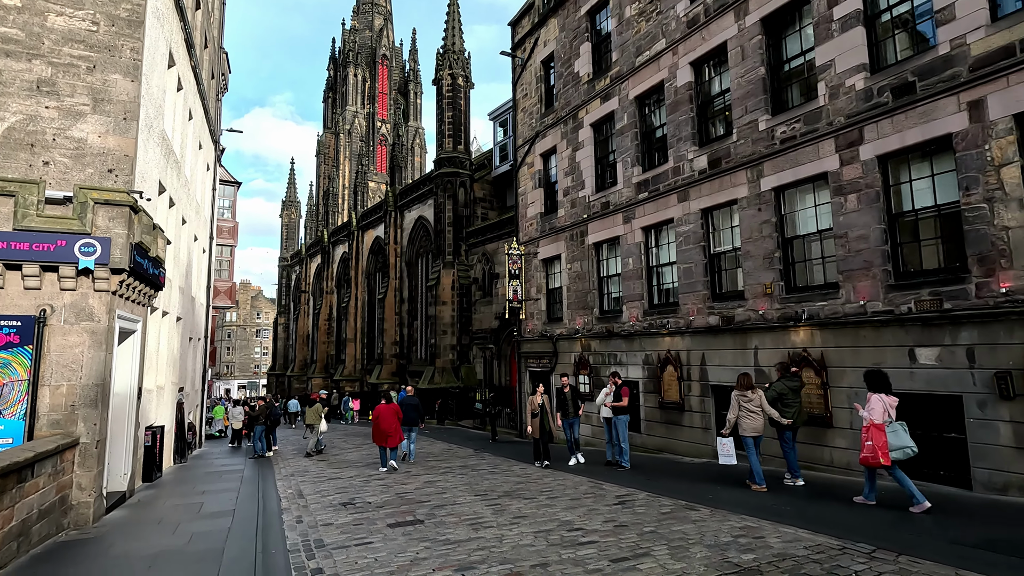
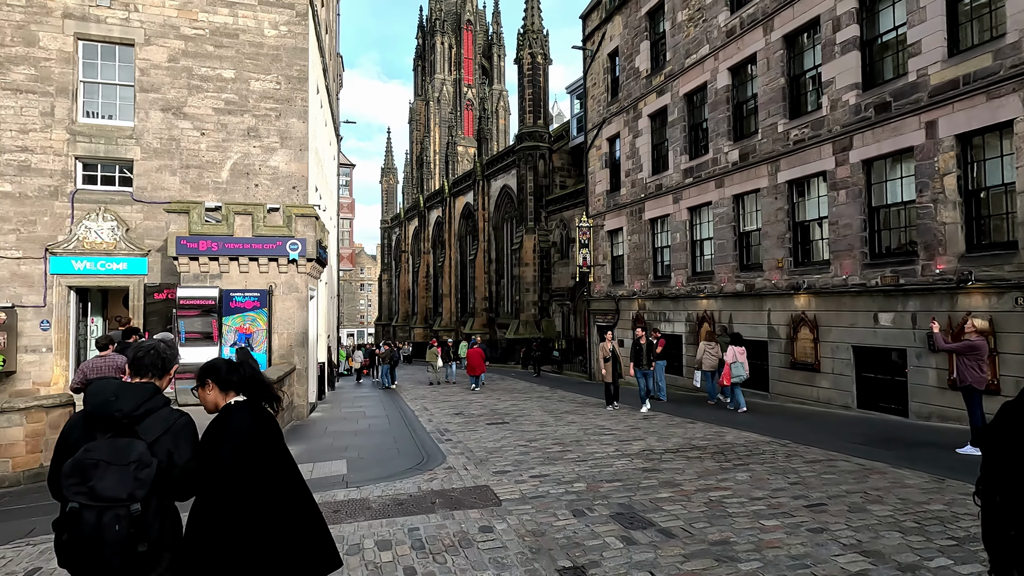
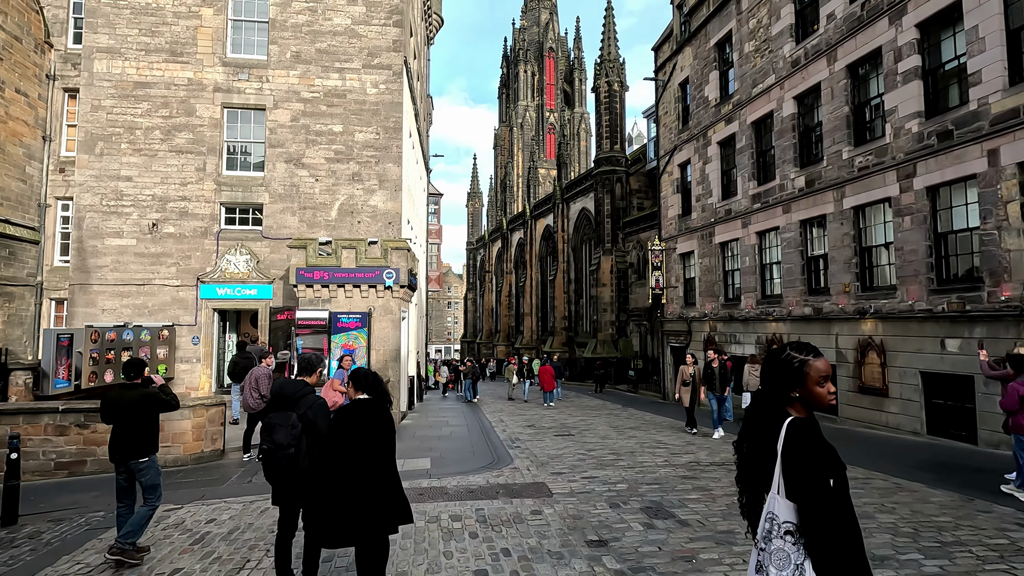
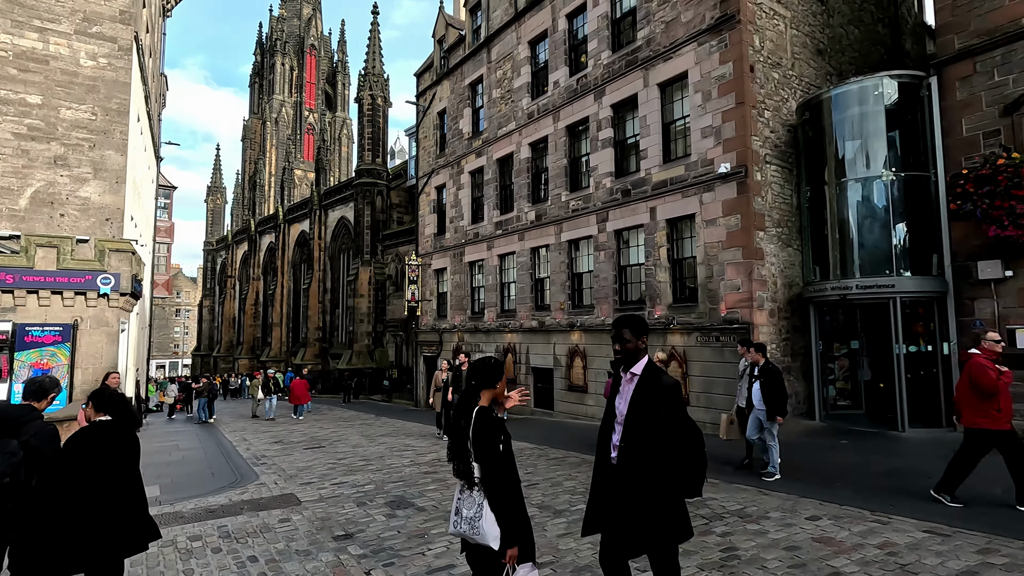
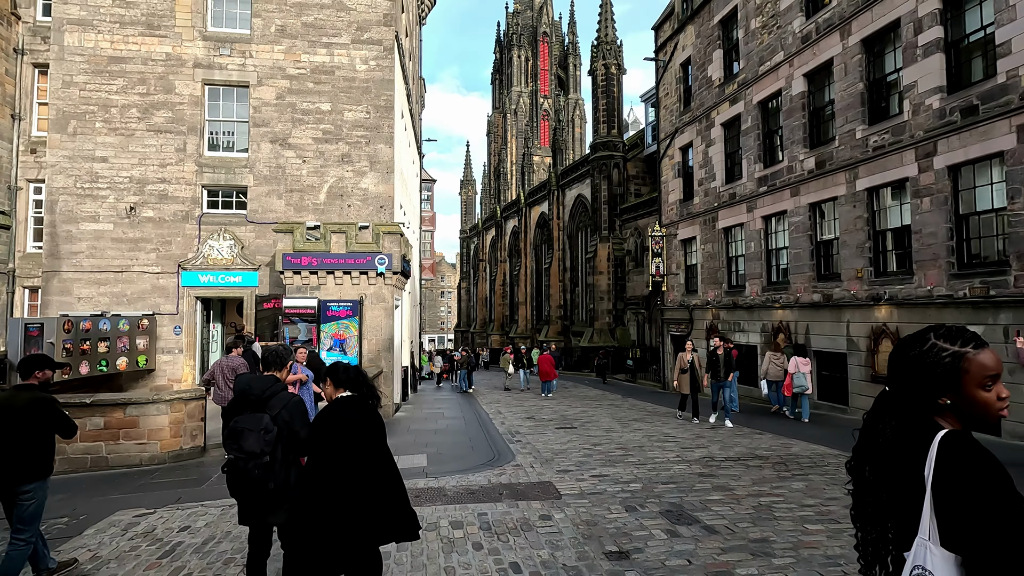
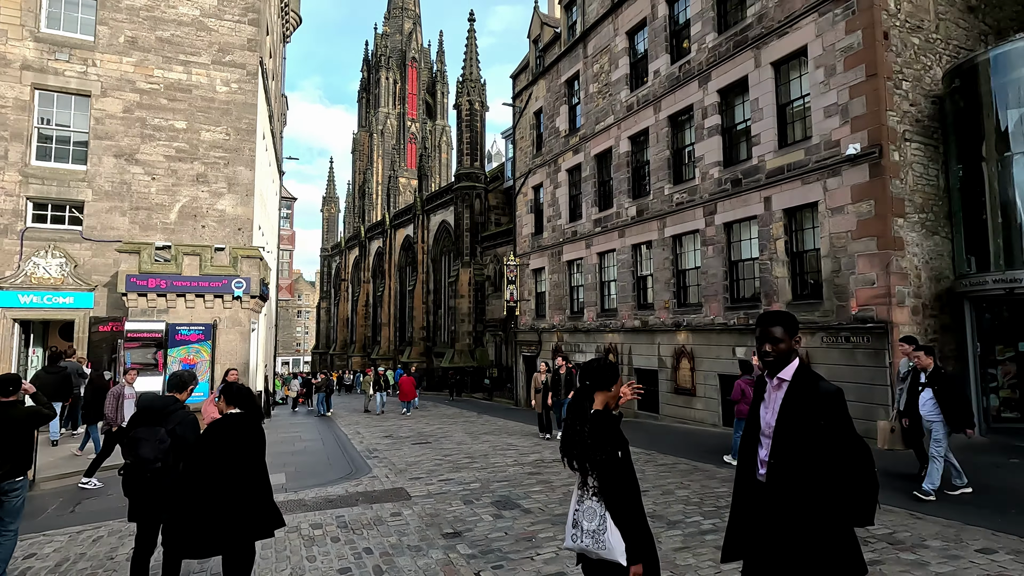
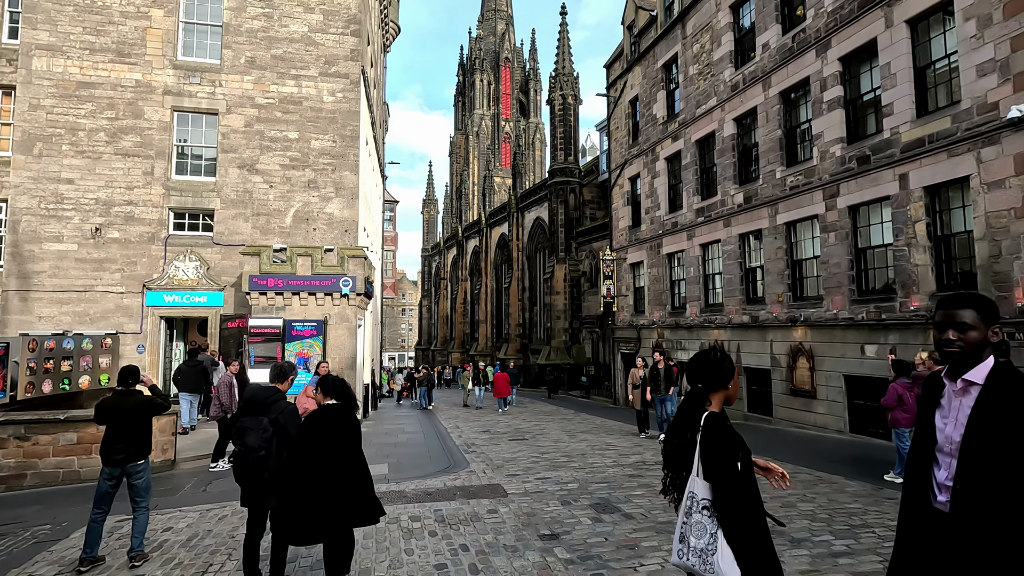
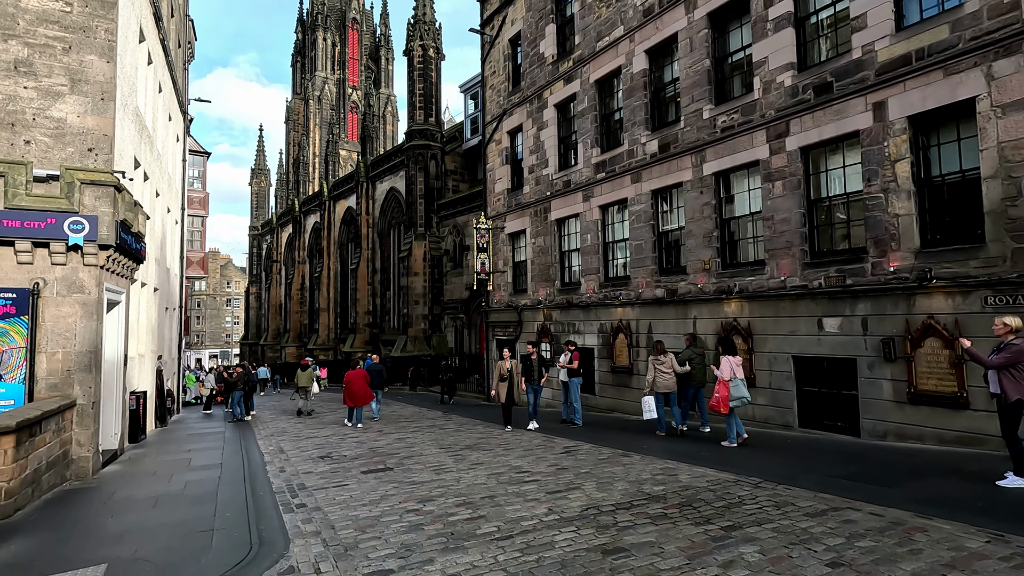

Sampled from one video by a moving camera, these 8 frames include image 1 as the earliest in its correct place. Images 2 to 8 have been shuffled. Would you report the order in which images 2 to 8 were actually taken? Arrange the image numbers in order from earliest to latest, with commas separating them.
8, 2, 5, 3, 7, 6, 4
